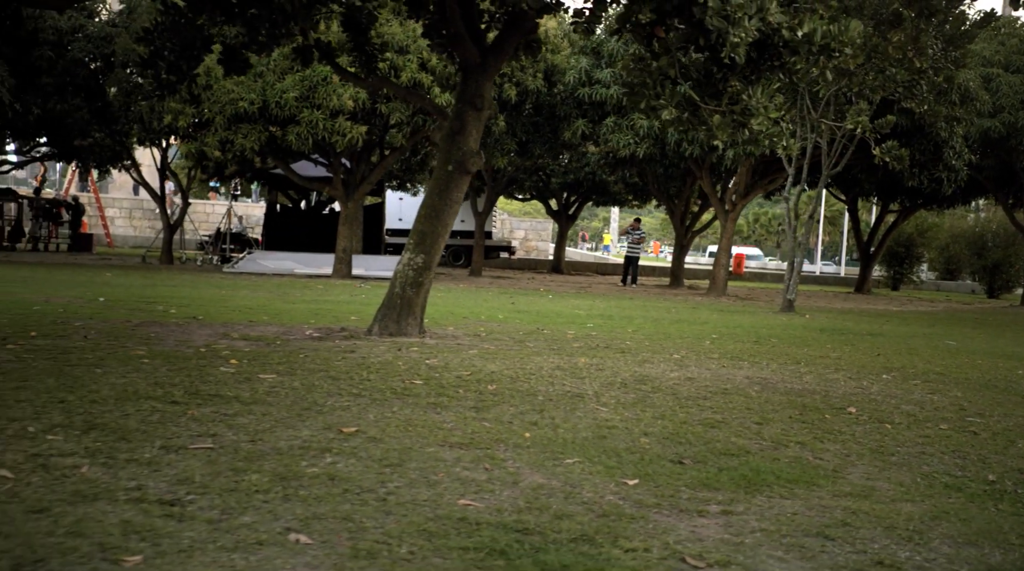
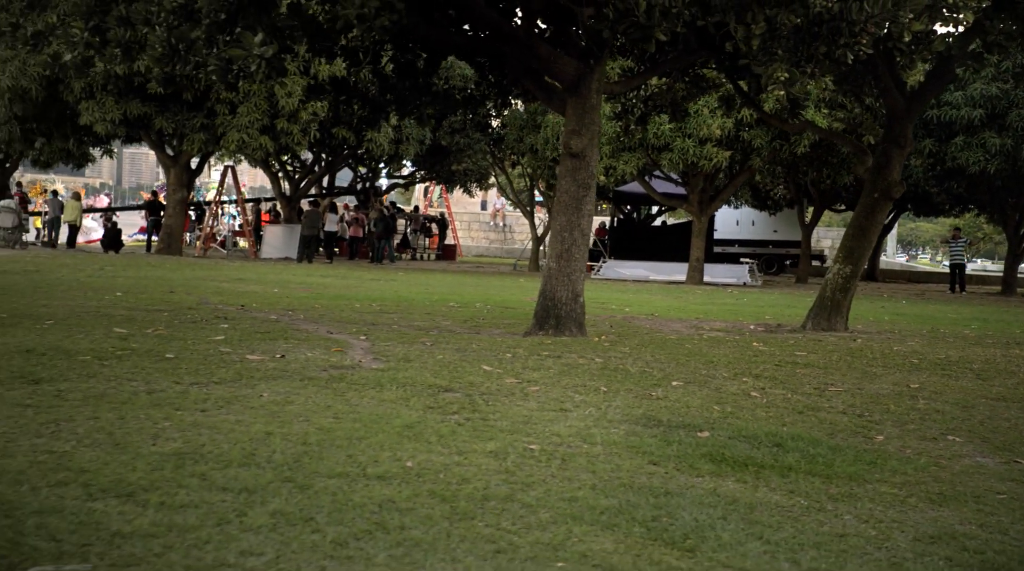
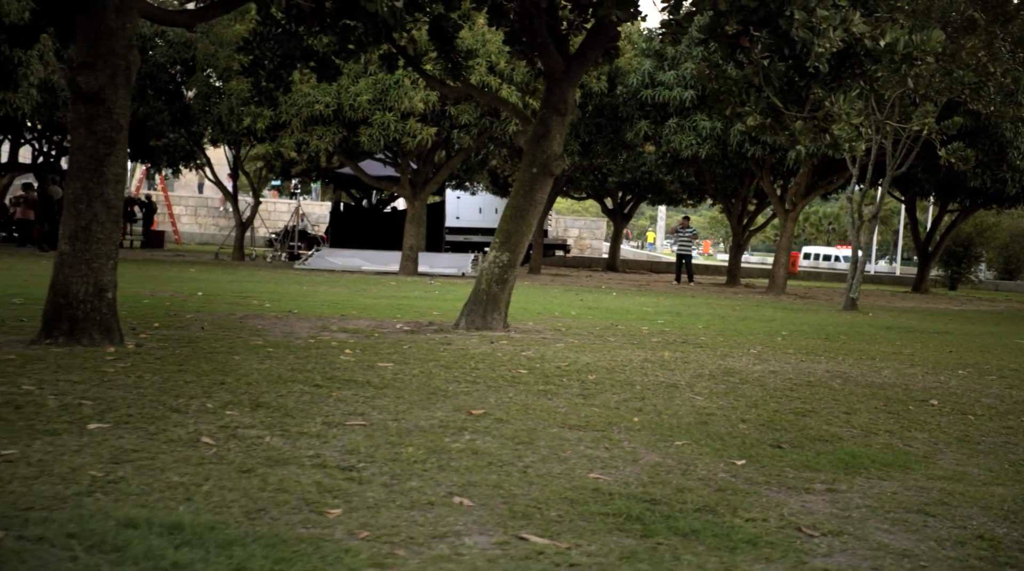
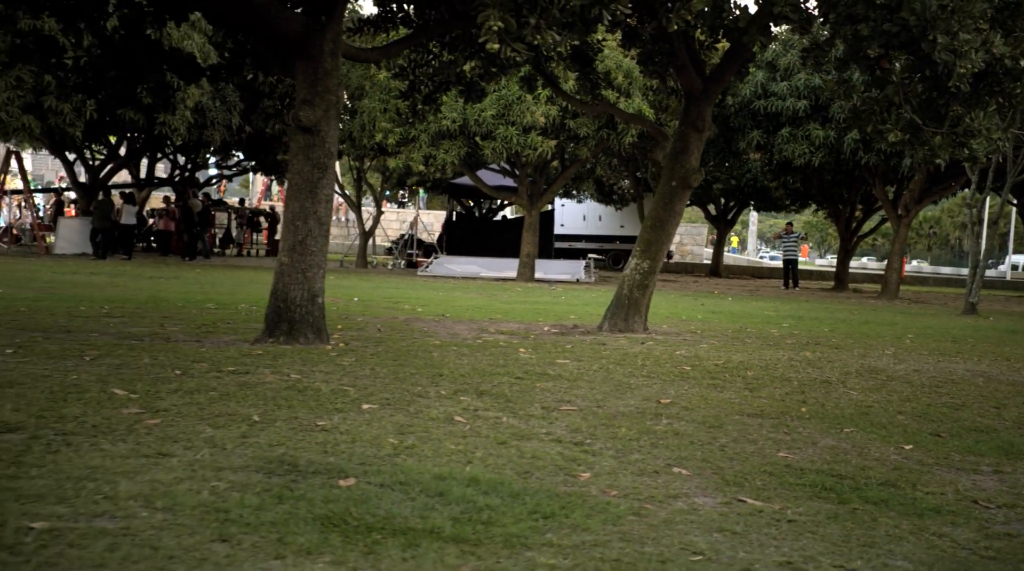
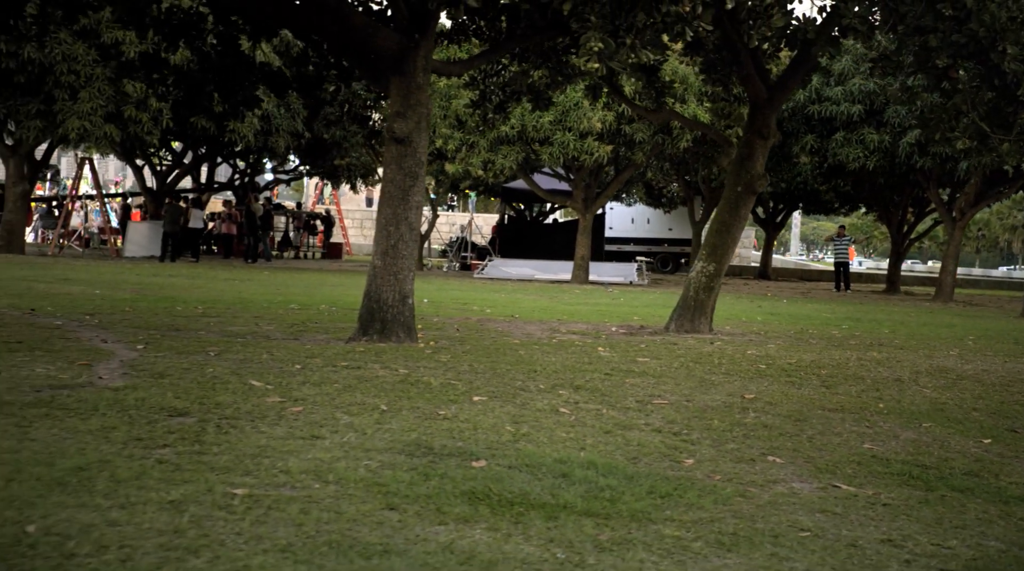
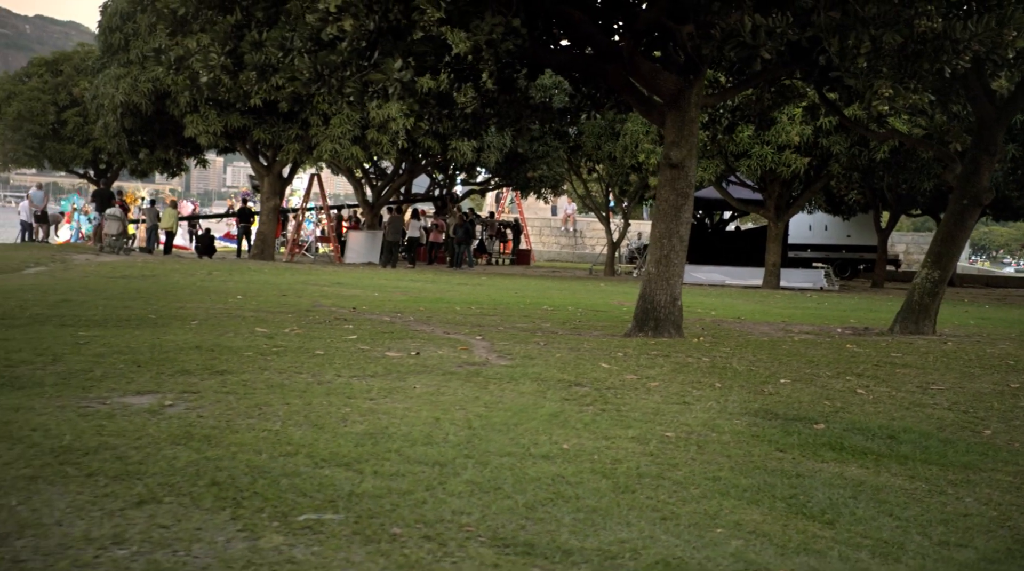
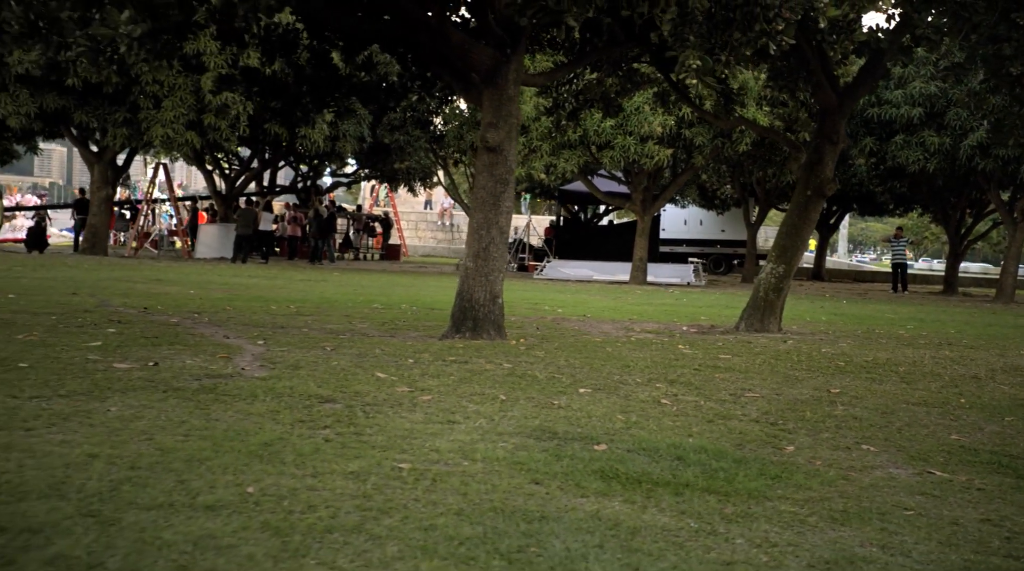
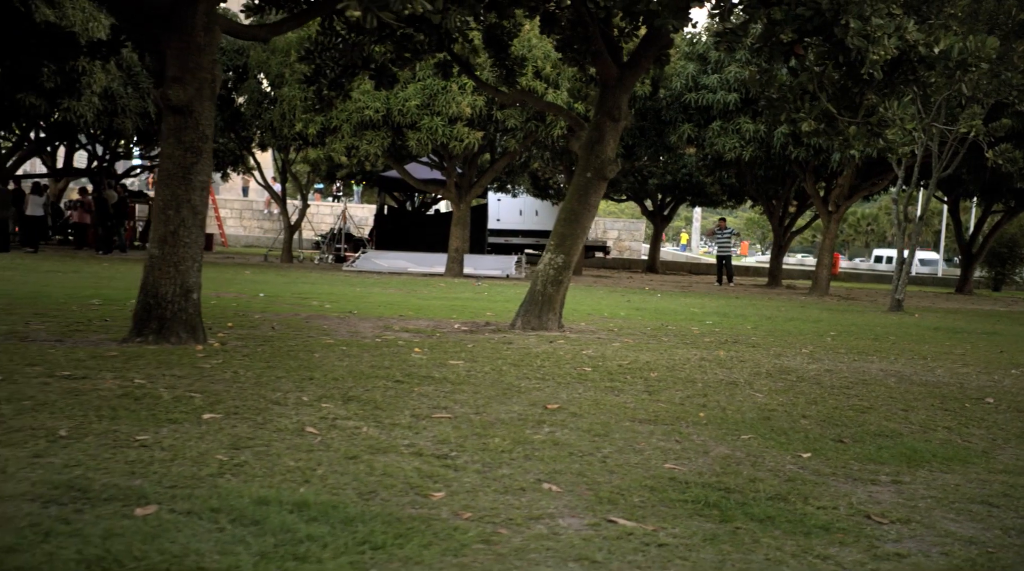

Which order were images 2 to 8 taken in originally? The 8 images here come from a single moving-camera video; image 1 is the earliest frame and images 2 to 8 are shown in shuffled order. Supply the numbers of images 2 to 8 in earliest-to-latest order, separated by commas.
3, 8, 4, 5, 7, 2, 6
